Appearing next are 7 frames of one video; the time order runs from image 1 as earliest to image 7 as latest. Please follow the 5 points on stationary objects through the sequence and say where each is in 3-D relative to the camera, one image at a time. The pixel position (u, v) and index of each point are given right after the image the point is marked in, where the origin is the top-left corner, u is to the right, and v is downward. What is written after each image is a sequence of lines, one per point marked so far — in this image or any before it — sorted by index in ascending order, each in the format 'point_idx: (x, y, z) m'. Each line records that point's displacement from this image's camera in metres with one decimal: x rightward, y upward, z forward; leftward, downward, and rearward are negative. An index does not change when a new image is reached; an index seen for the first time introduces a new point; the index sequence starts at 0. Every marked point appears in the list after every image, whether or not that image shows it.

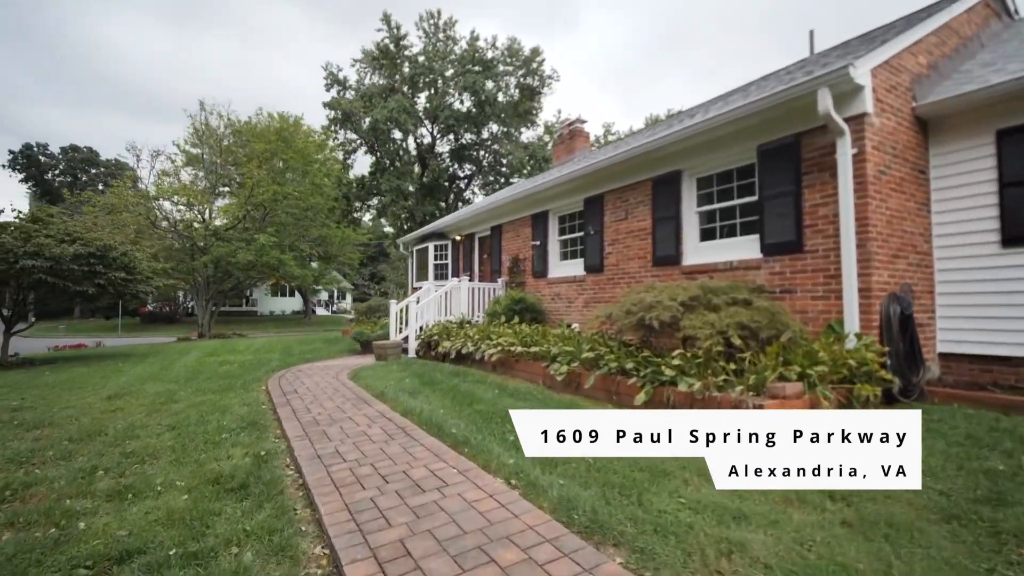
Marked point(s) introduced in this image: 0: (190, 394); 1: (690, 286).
0: (-4.1, -1.4, +6.2) m
1: (+1.7, 0.0, +4.6) m
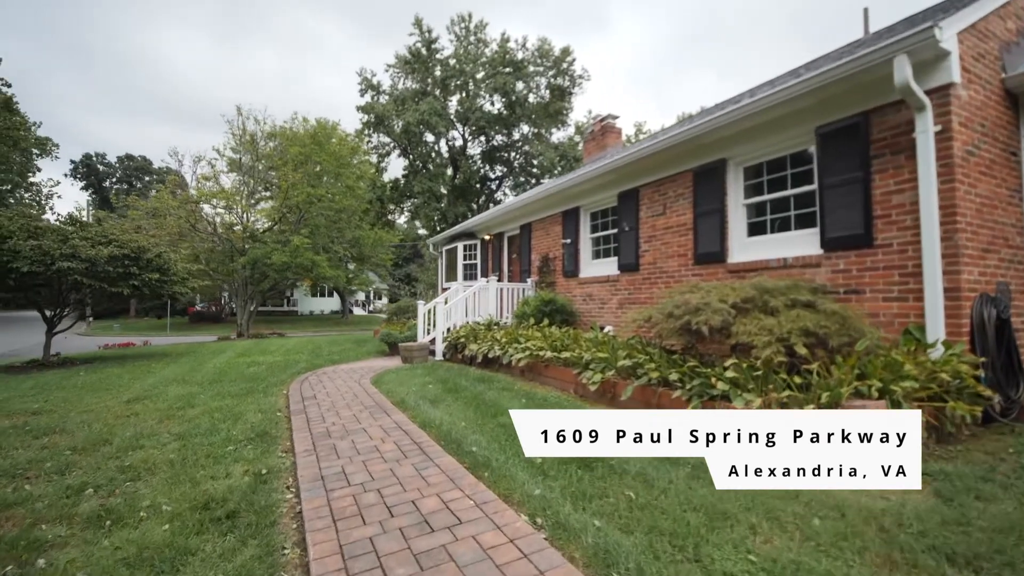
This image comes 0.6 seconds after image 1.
0: (-3.8, -1.4, +6.1) m
1: (+1.9, 0.0, +4.1) m
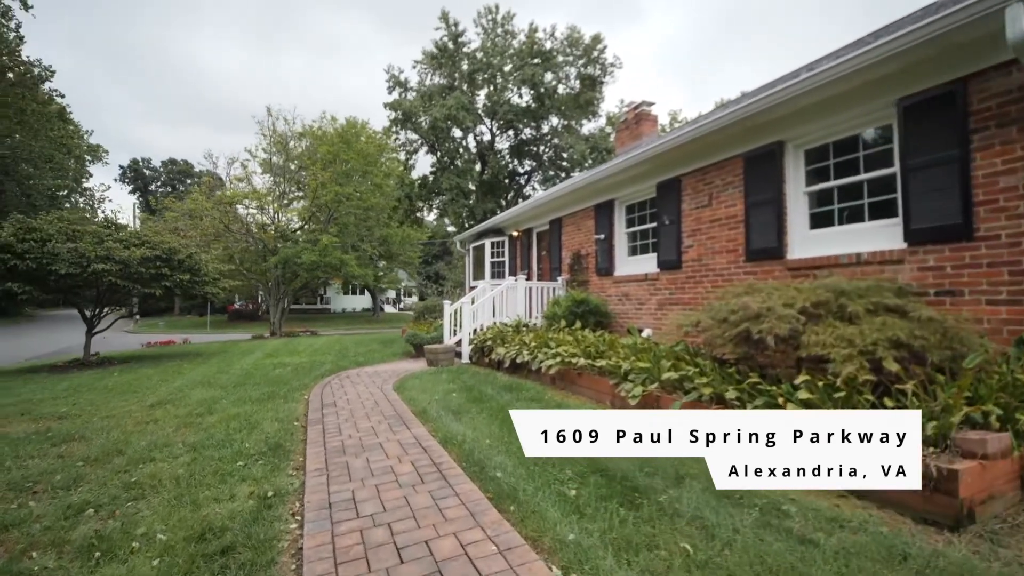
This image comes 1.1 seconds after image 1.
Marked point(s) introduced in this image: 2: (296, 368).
0: (-3.4, -1.4, +5.9) m
1: (+2.2, 0.0, +3.5) m
2: (-3.8, -1.4, +8.5) m
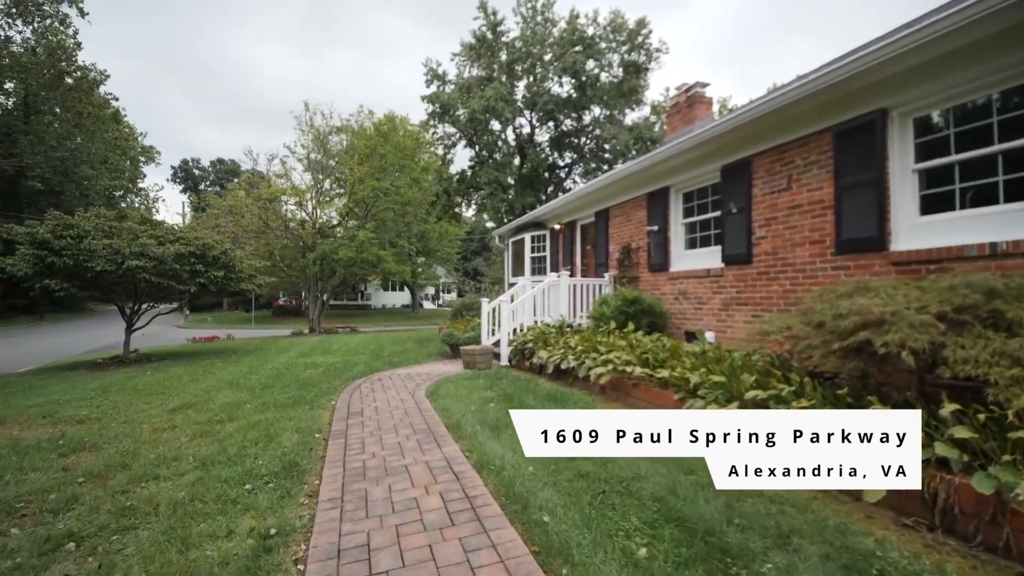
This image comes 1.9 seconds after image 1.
0: (-2.9, -1.4, +5.5) m
1: (+2.5, 0.0, +2.7) m
2: (-3.1, -1.4, +8.1) m
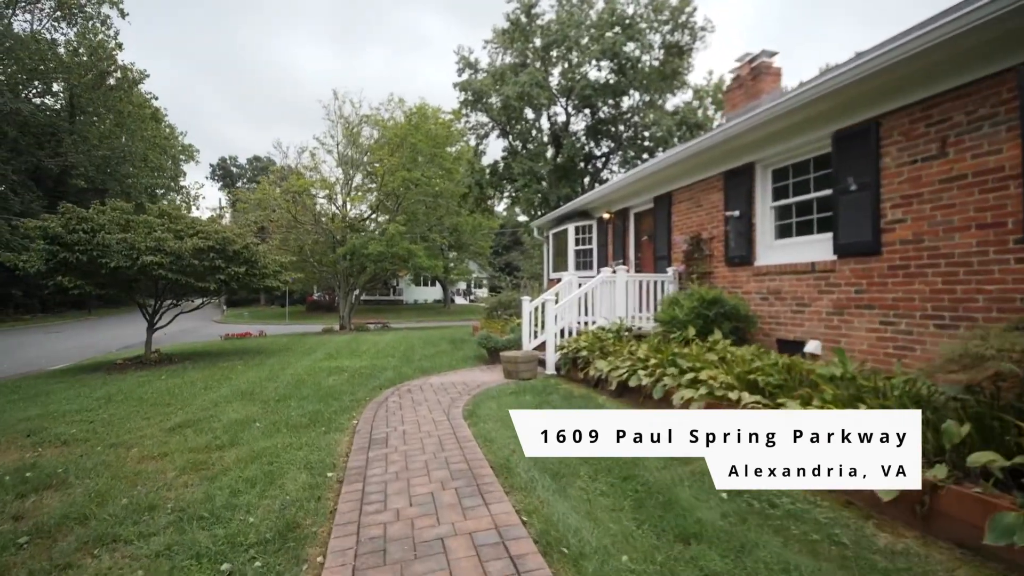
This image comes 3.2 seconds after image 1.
0: (-2.4, -1.4, +4.7) m
1: (+2.8, 0.0, +1.5) m
2: (-2.4, -1.3, +7.3) m
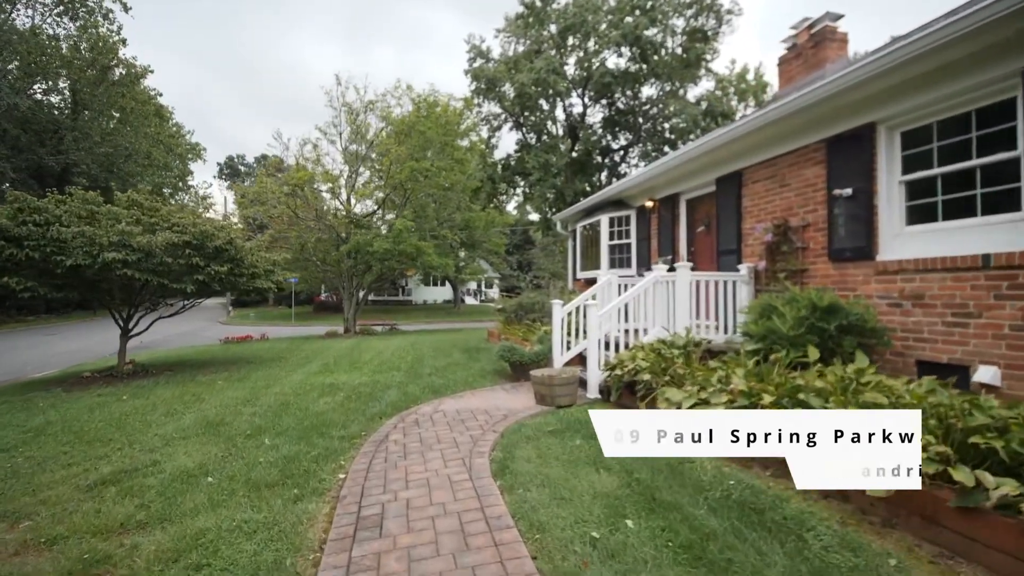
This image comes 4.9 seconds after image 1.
0: (-2.1, -1.4, +3.4) m
1: (+3.1, 0.0, +0.1) m
2: (-2.0, -1.4, +6.0) m
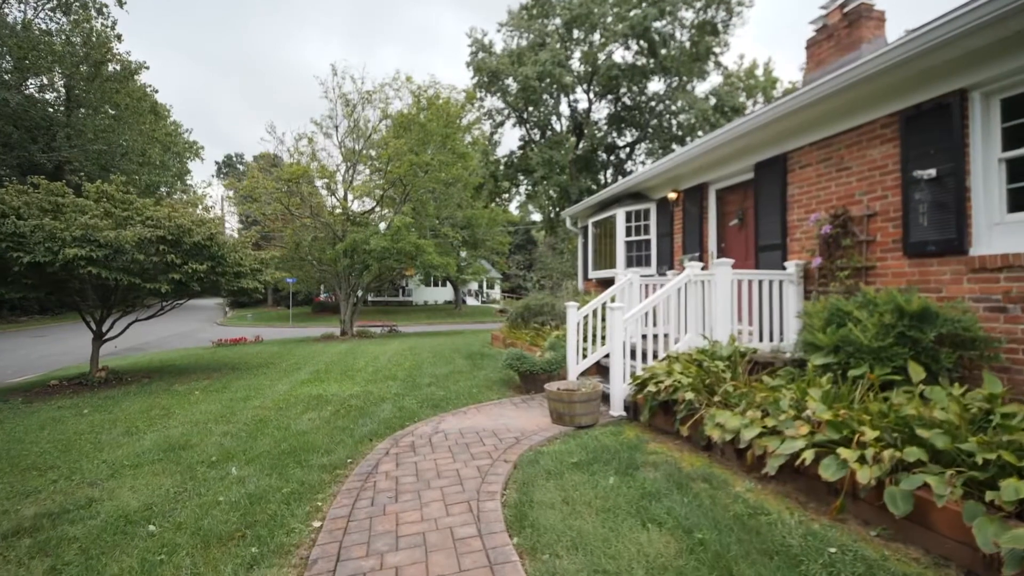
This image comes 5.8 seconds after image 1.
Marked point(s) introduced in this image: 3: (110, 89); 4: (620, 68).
0: (-1.9, -1.4, +2.6) m
1: (+3.2, 0.0, -0.6) m
2: (-1.9, -1.4, +5.3) m
3: (-15.7, +7.8, +18.6) m
4: (+4.3, +8.6, +18.3) m
